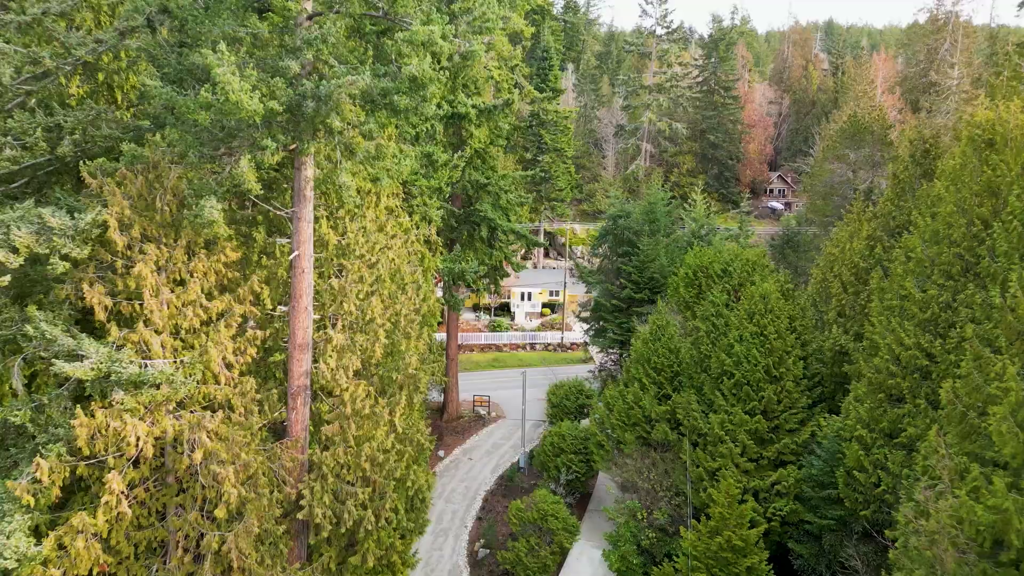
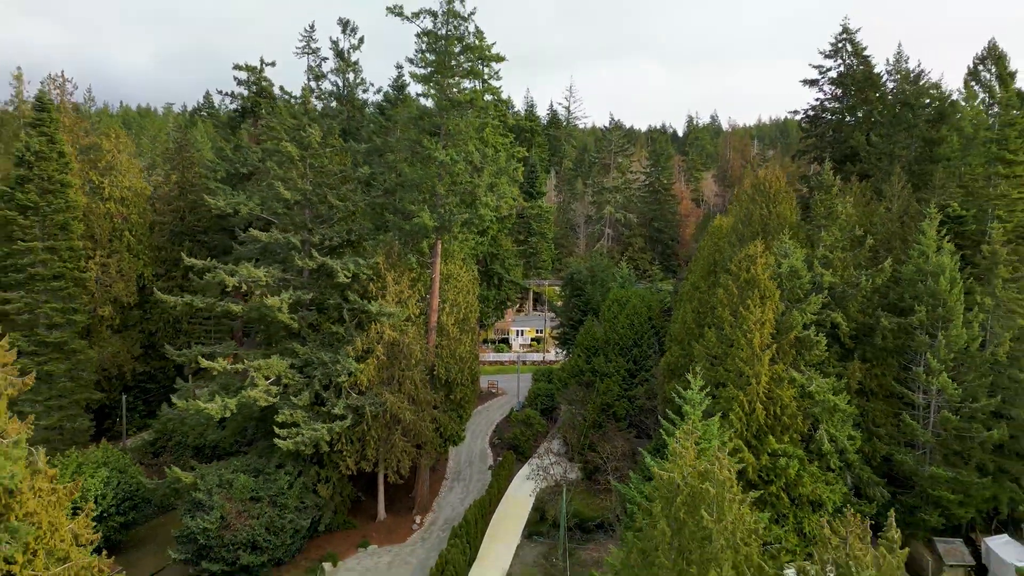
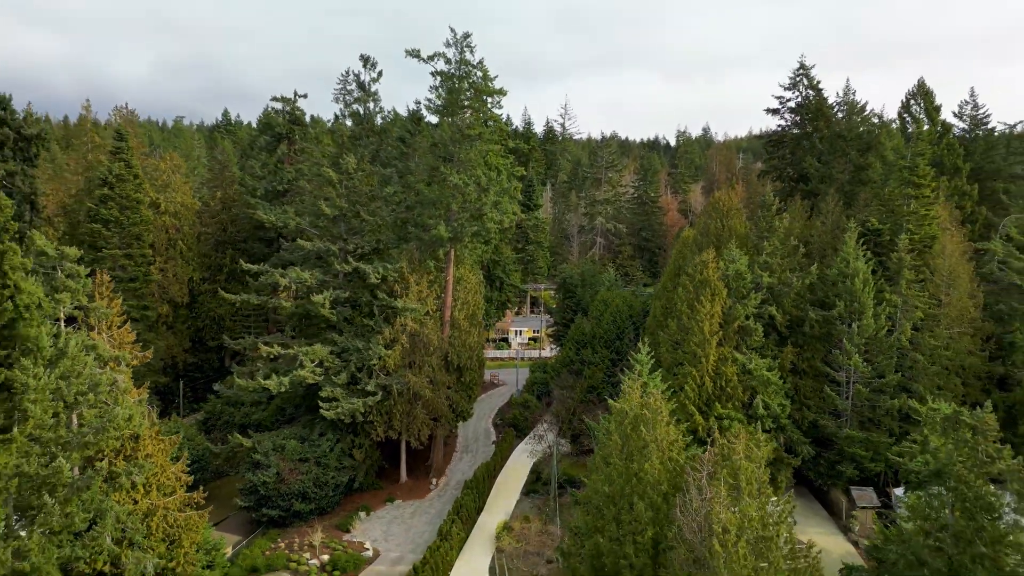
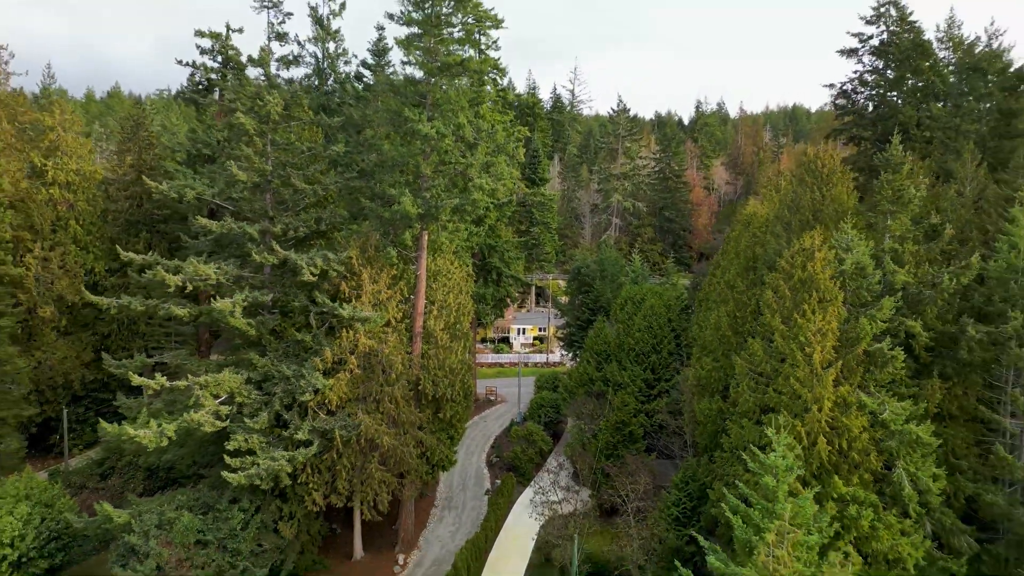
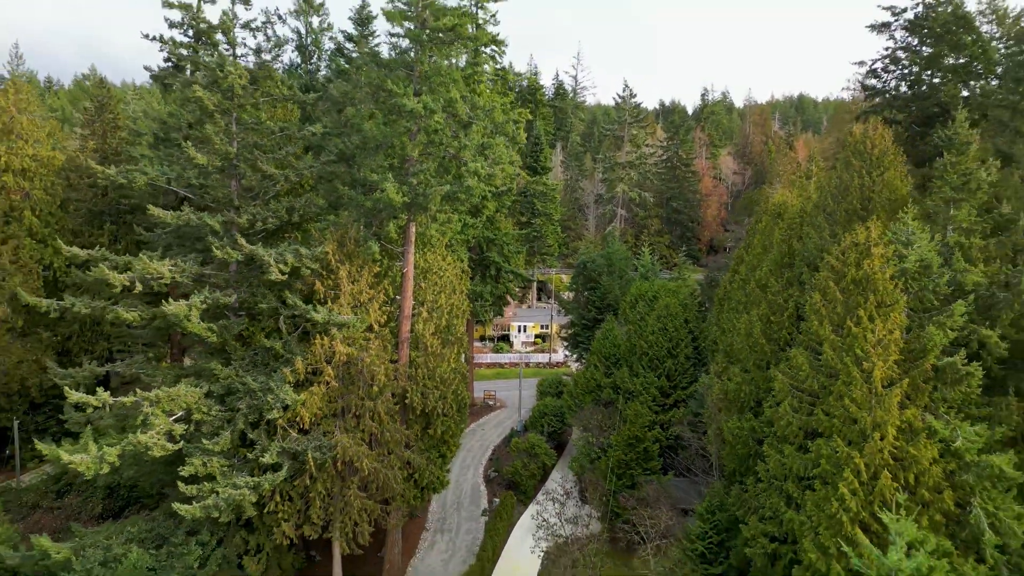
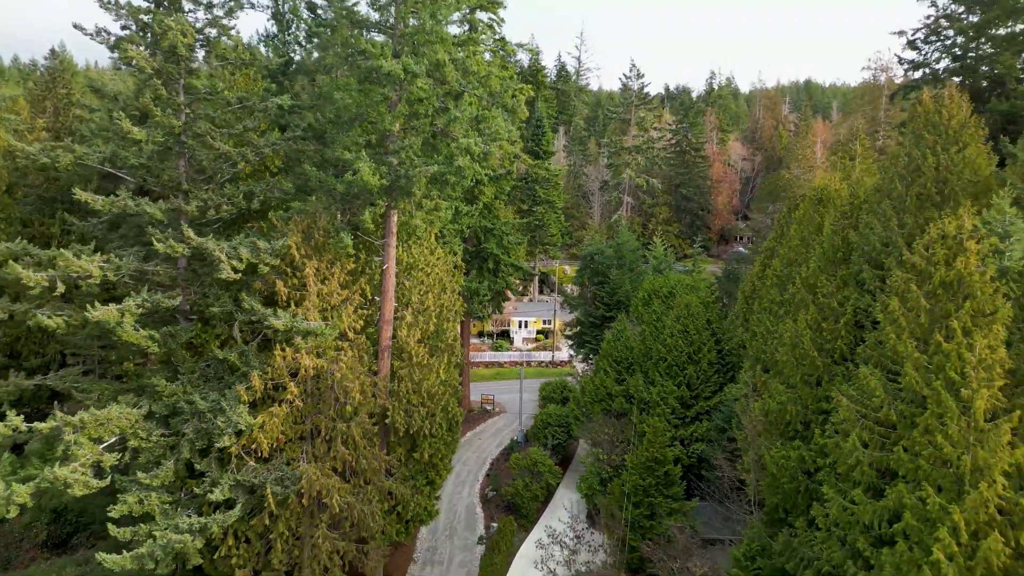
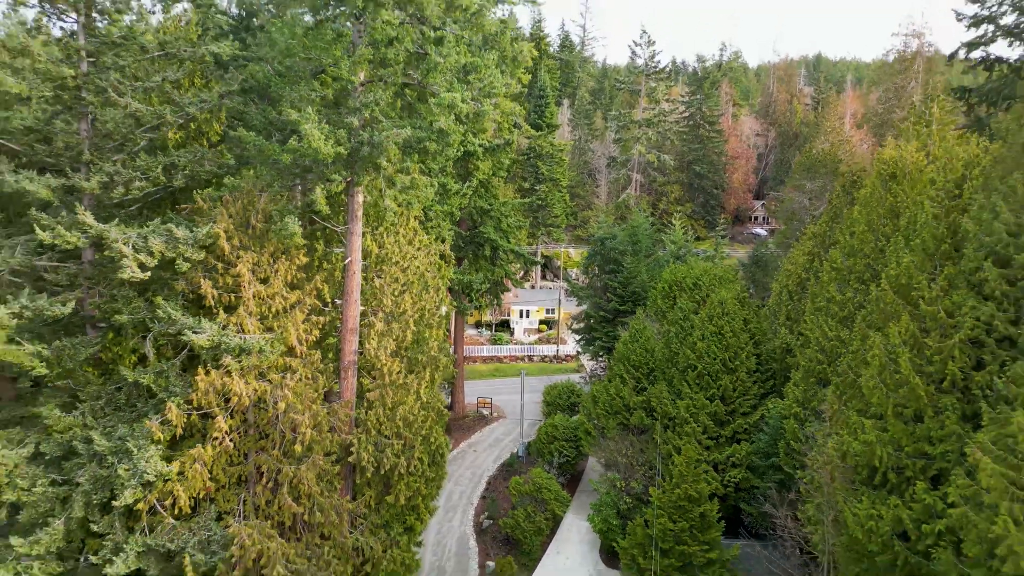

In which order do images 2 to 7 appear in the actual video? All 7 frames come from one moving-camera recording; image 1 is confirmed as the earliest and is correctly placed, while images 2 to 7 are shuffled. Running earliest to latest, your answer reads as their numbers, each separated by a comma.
7, 6, 5, 4, 2, 3
